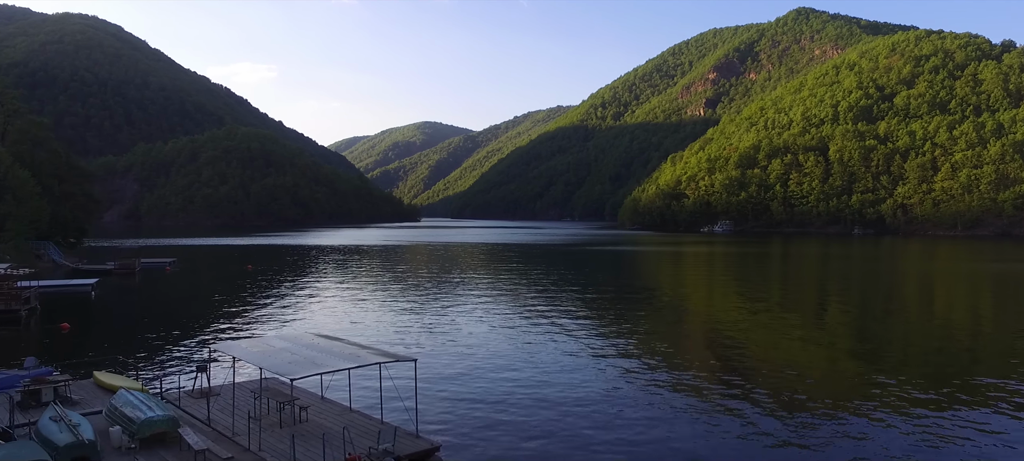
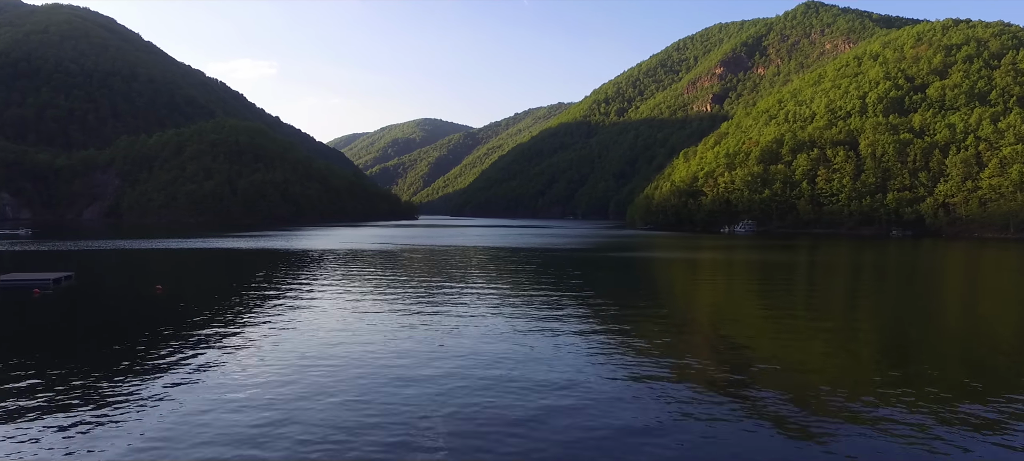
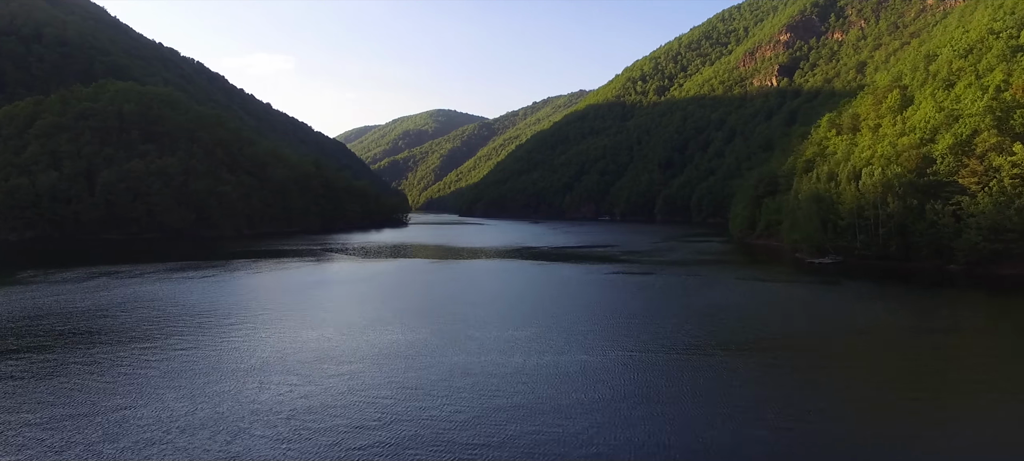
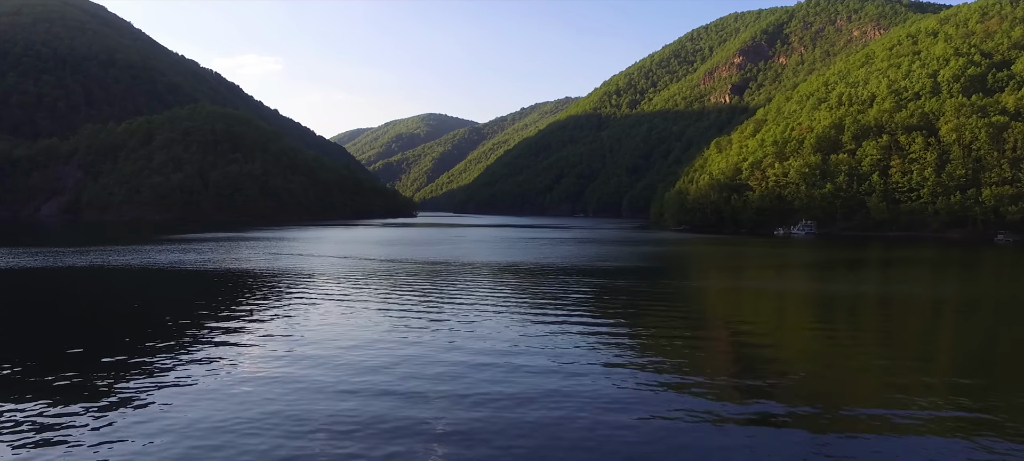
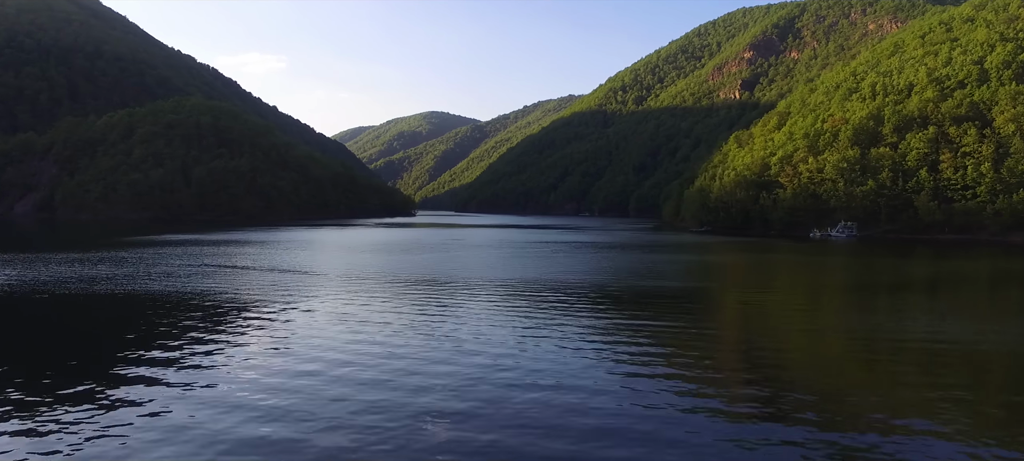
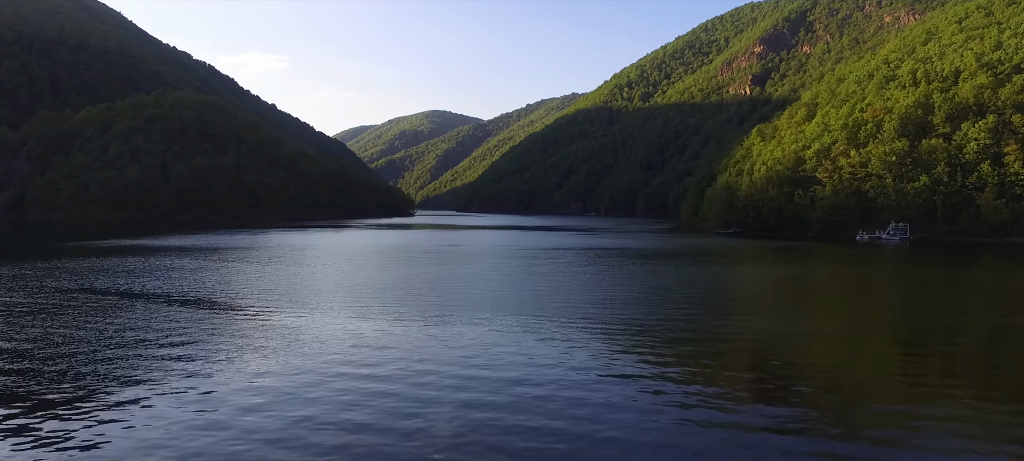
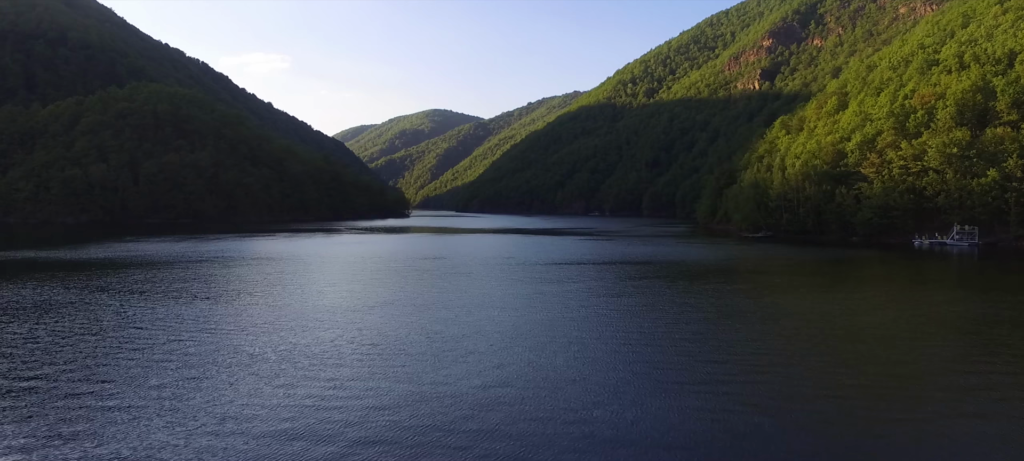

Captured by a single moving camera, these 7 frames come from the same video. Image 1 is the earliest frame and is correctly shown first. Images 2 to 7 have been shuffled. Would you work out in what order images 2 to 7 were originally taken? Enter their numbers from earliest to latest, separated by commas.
2, 4, 5, 6, 7, 3
